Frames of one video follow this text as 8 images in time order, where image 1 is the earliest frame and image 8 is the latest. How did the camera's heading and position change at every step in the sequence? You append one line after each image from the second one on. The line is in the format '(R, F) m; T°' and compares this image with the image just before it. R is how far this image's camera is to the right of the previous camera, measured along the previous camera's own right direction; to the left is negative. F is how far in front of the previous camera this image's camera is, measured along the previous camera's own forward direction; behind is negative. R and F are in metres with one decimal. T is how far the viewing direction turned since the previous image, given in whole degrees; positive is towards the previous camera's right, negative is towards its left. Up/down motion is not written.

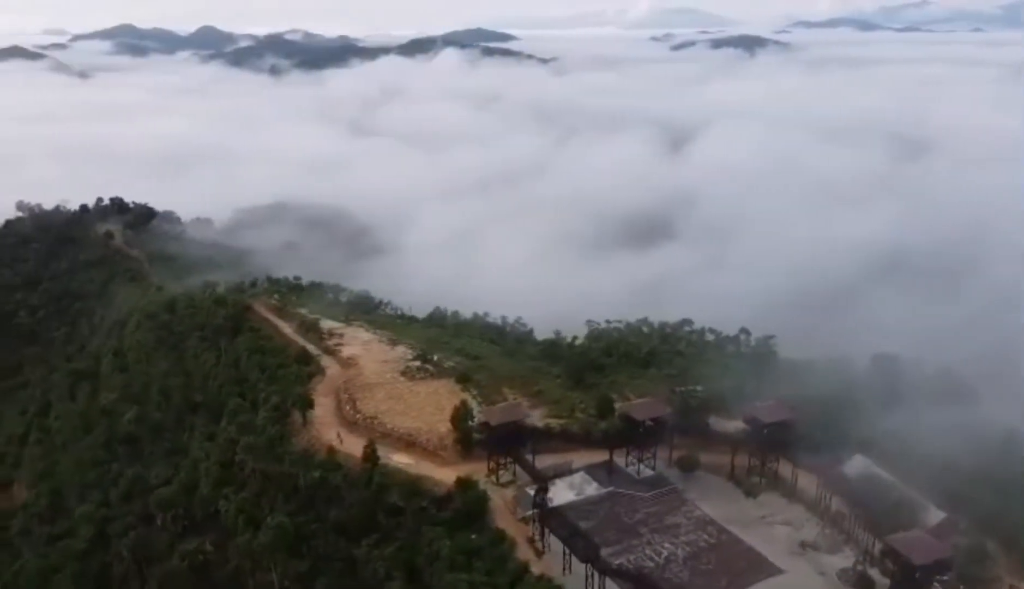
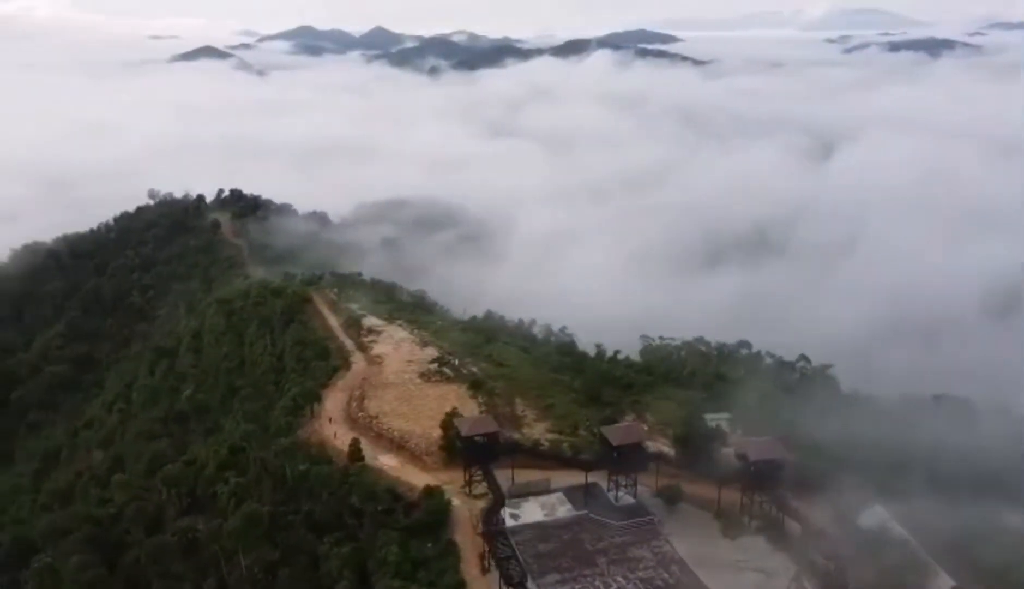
(+3.8, +0.7) m; -10°
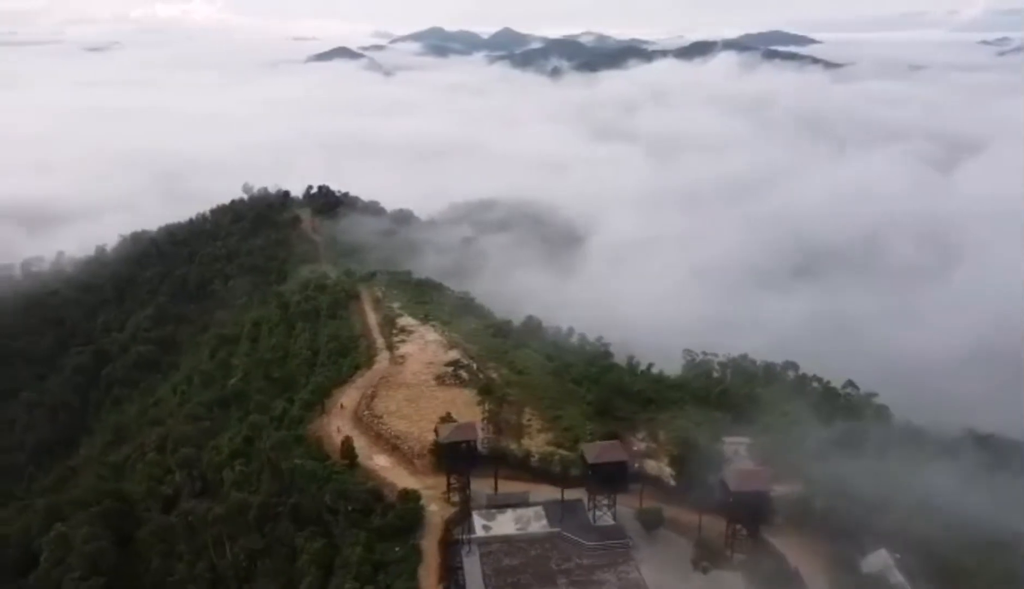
(+3.0, +0.5) m; -8°
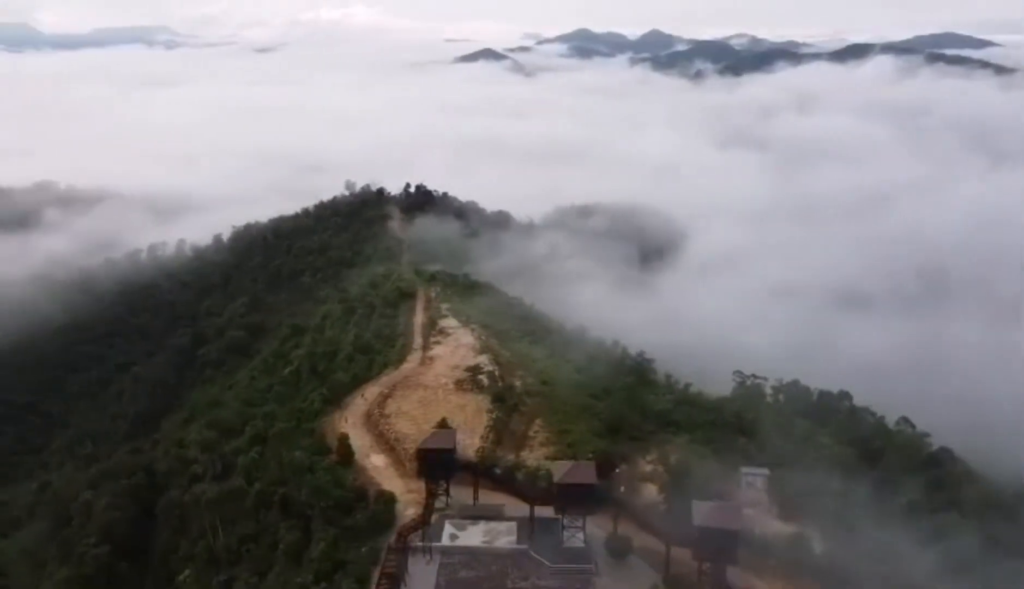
(+3.4, +0.6) m; -10°
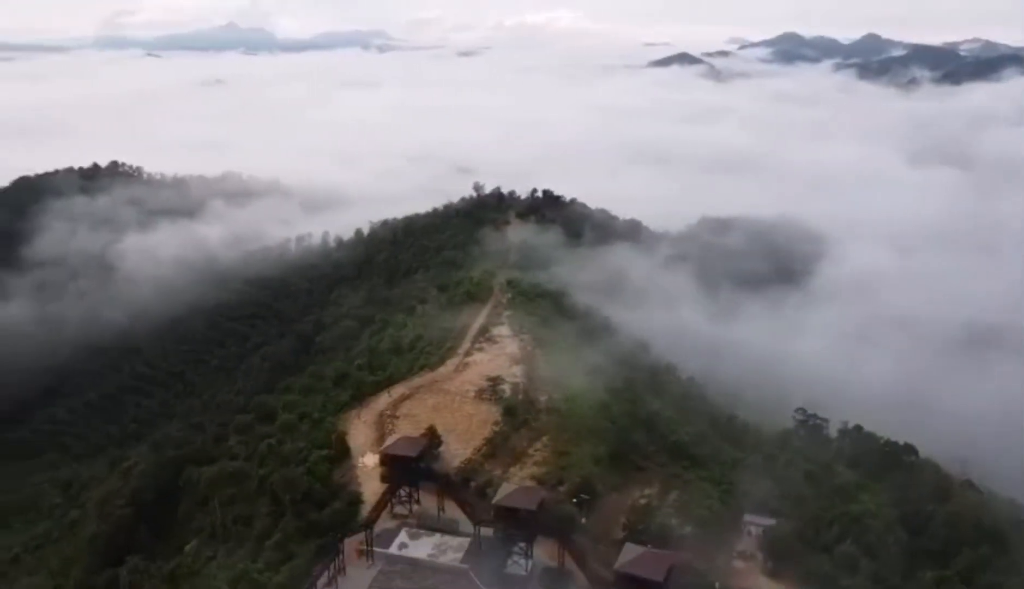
(+4.7, +0.9) m; -13°
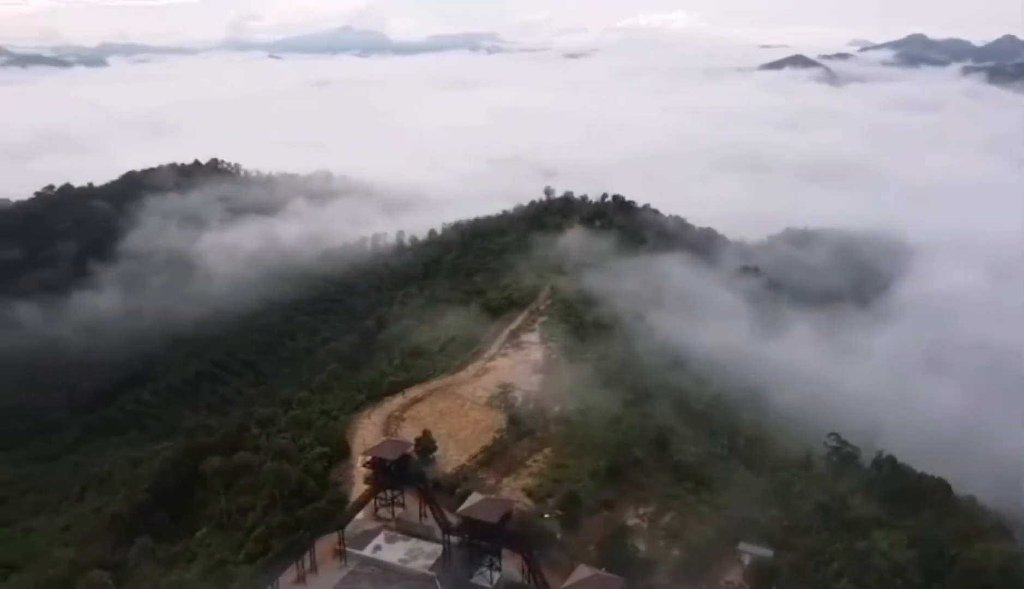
(+2.6, +0.4) m; -7°
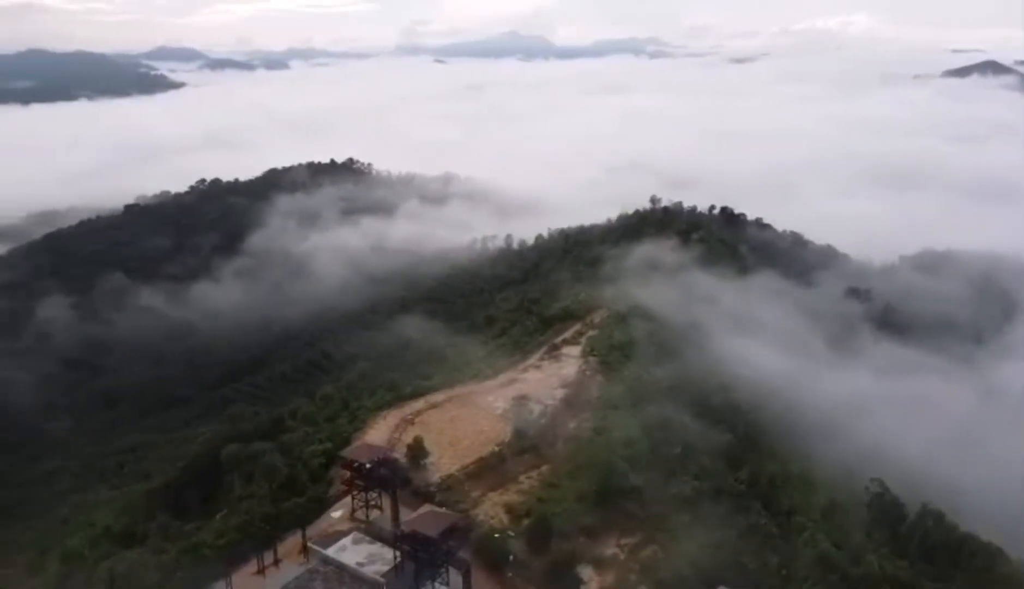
(+3.9, +0.7) m; -11°
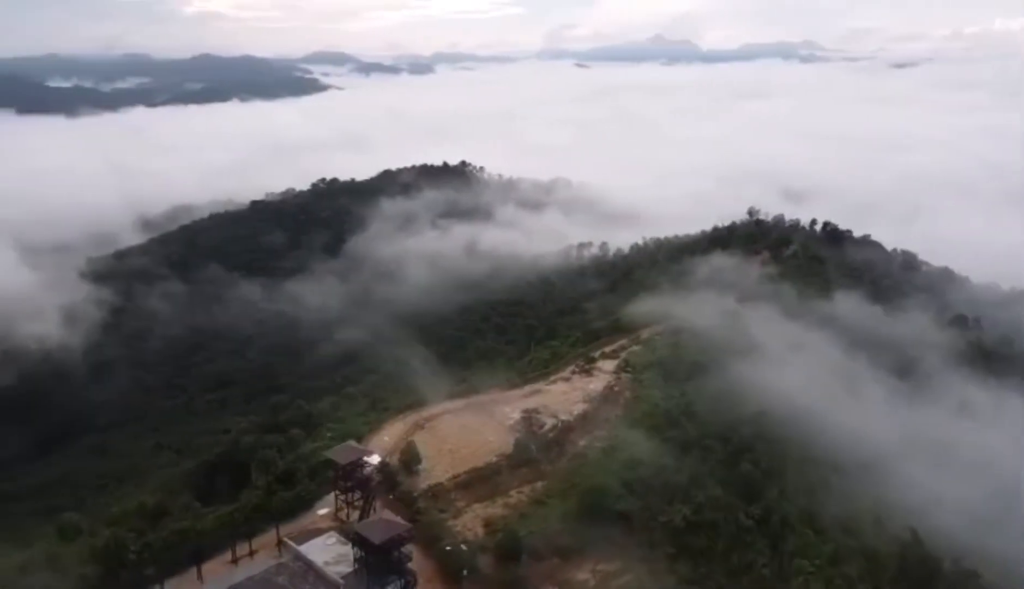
(+3.5, +0.6) m; -9°
